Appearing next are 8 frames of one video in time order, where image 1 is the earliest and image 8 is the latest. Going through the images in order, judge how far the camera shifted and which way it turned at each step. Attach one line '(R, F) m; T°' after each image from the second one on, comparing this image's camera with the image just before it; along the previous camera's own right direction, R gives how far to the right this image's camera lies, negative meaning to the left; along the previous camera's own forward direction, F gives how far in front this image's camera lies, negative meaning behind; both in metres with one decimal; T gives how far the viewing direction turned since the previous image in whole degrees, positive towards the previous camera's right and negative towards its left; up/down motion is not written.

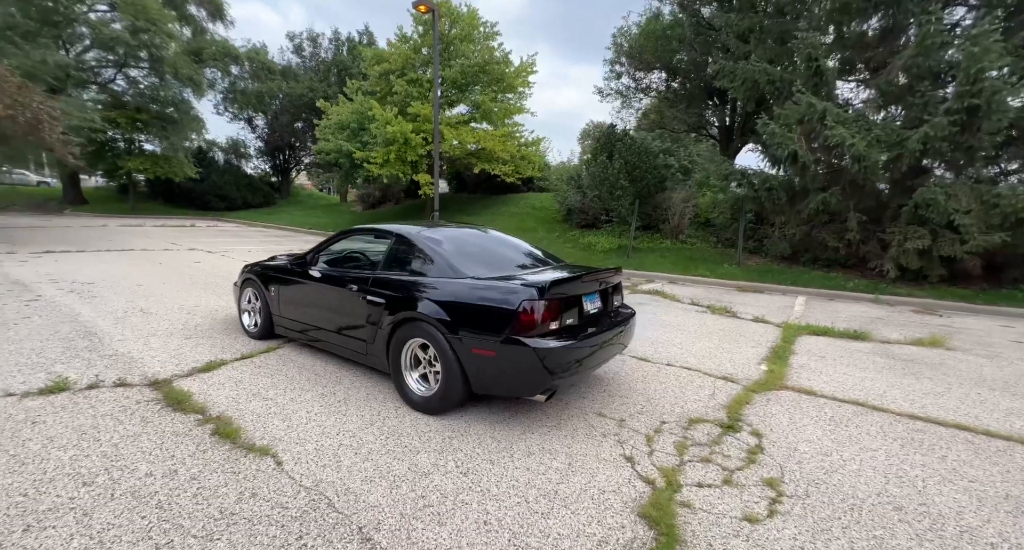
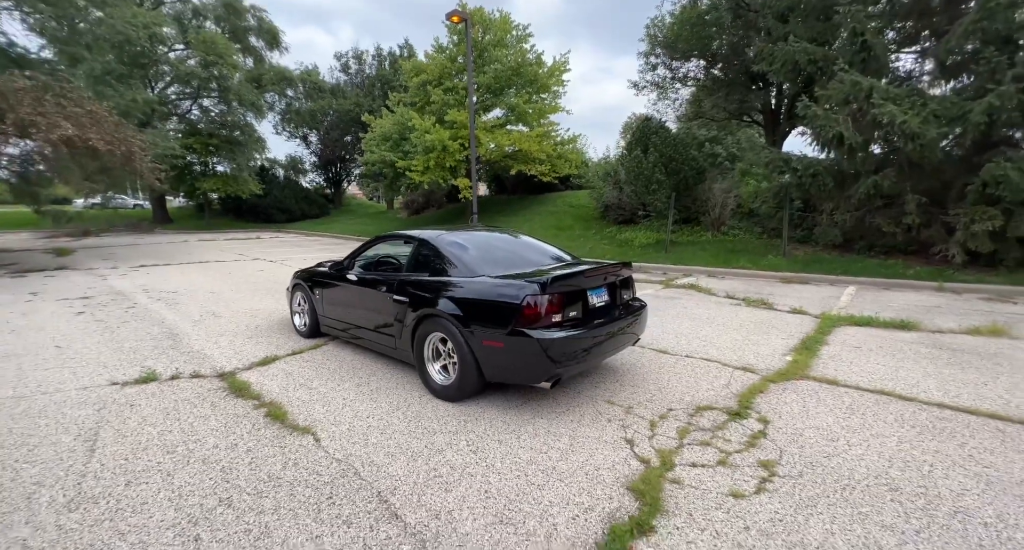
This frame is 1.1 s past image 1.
(+0.3, -0.2) m; -6°
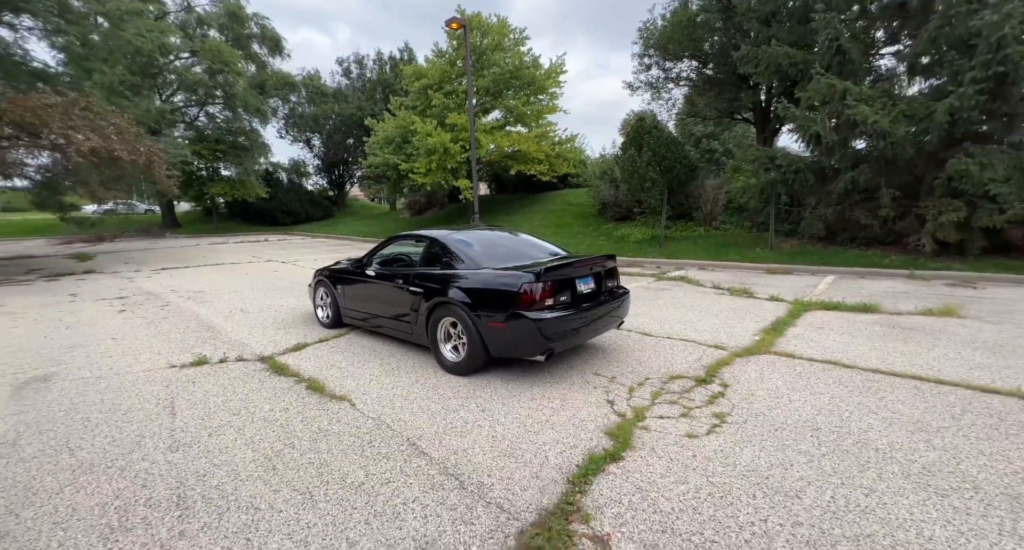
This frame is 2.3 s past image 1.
(0.0, -0.6) m; 0°
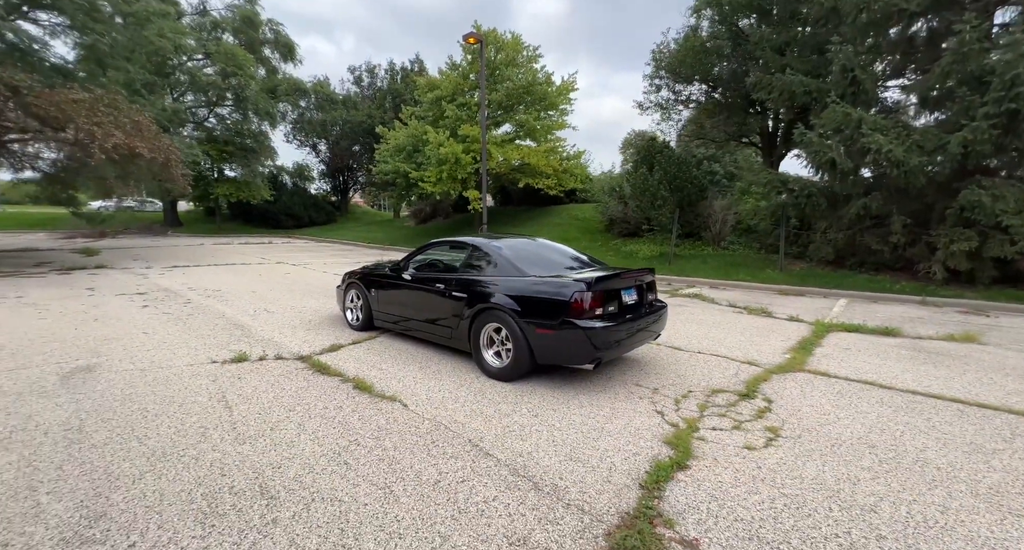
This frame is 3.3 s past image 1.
(-0.5, -0.1) m; +1°
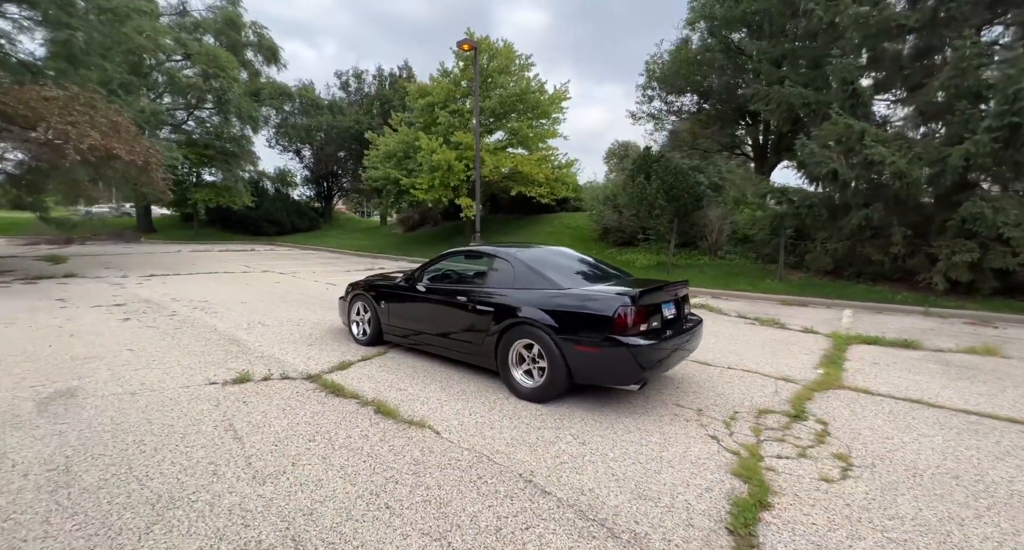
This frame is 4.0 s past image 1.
(-0.5, +0.3) m; +2°
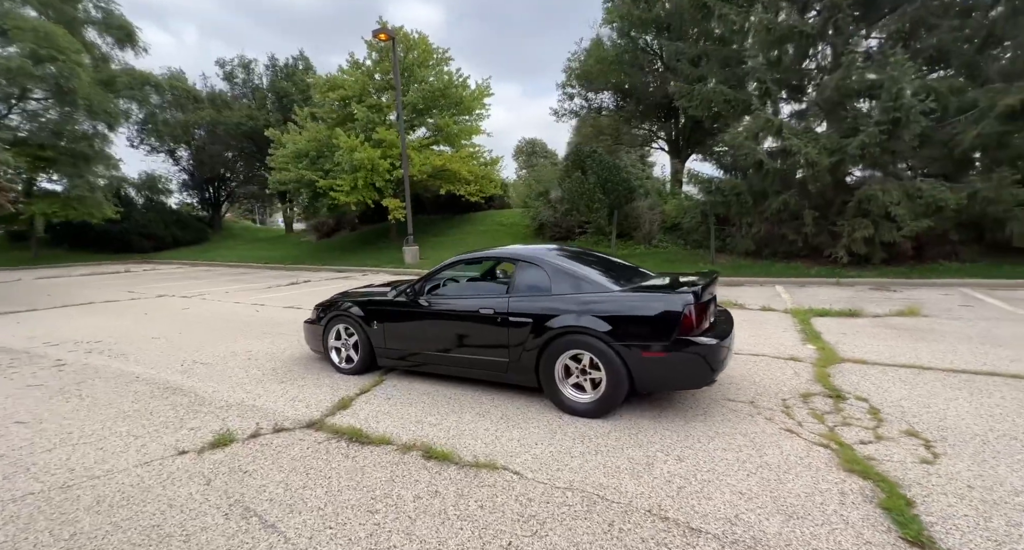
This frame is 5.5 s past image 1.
(-1.1, +0.6) m; +12°
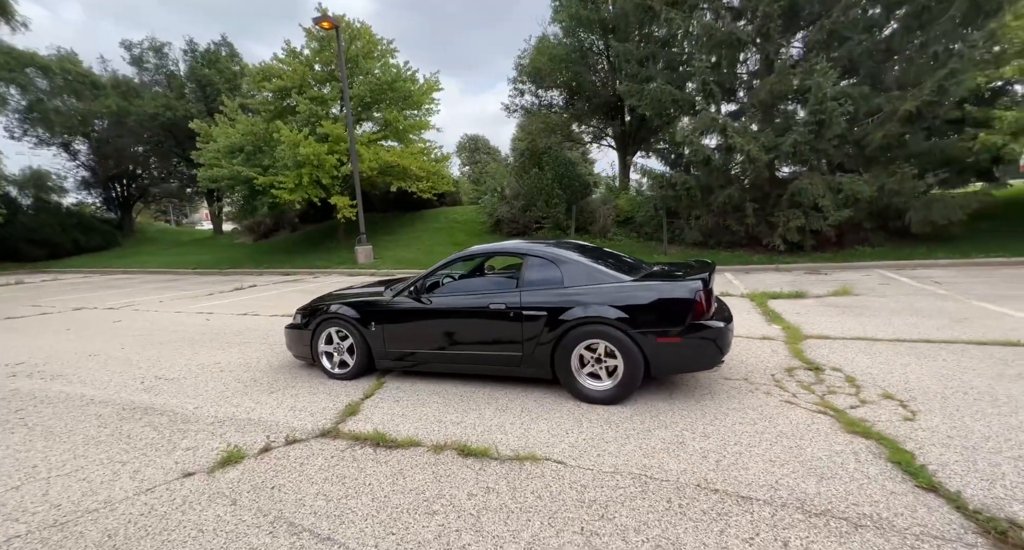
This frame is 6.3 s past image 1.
(-0.6, 0.0) m; +8°
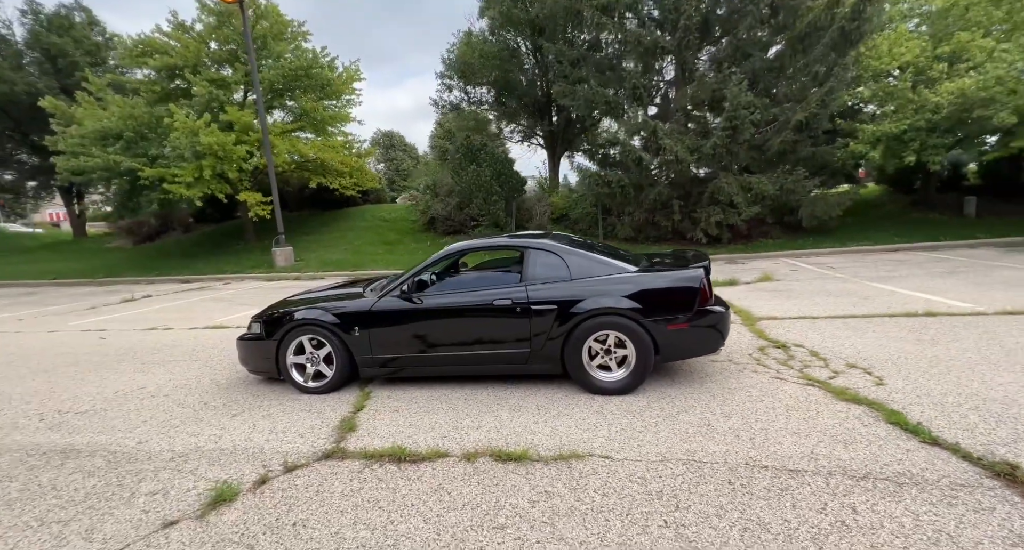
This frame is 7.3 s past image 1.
(-0.8, +0.2) m; +11°
